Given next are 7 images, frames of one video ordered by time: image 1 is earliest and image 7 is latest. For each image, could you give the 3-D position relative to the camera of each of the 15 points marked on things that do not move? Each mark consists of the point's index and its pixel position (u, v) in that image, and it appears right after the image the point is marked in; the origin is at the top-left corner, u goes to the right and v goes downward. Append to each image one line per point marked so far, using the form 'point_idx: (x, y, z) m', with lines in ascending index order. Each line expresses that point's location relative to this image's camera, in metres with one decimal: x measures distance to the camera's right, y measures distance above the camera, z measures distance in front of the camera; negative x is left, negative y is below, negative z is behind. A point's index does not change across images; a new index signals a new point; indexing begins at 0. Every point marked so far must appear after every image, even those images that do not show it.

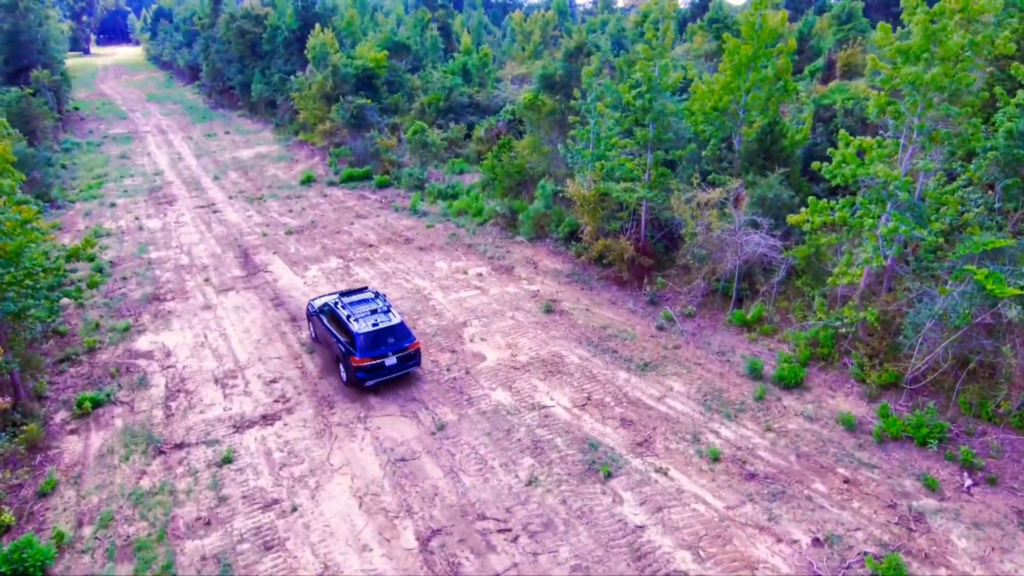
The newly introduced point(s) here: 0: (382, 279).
0: (-3.3, +0.3, +16.3) m
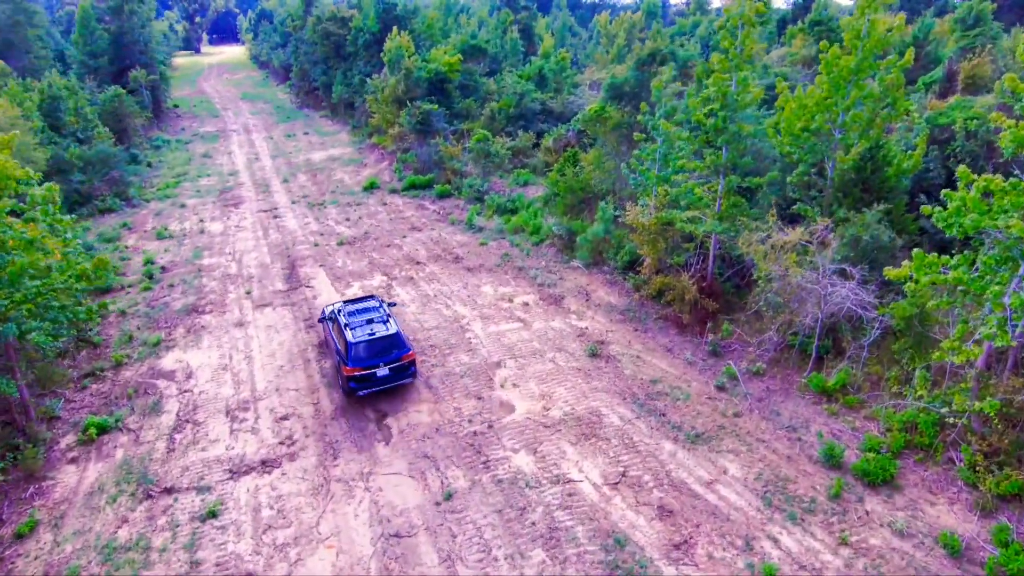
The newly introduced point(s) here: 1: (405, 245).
0: (-2.2, -0.3, +15.3) m
1: (-3.2, +1.3, +19.2) m
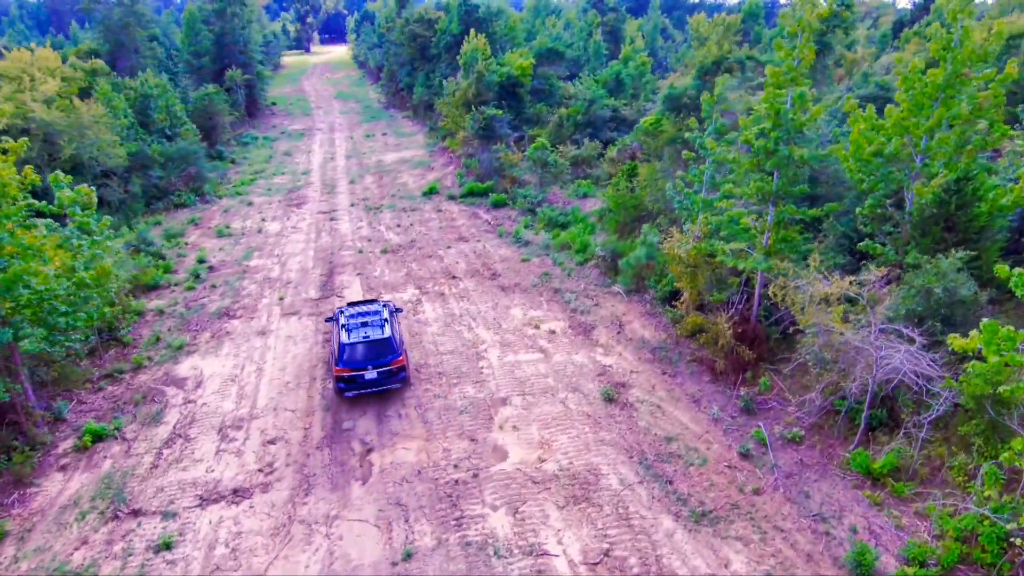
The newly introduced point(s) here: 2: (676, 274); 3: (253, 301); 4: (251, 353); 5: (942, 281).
0: (-1.5, -0.7, +14.5) m
1: (-1.9, +0.9, +18.5) m
2: (+3.1, +0.3, +12.1) m
3: (-6.6, -0.3, +16.3) m
4: (-5.5, -1.4, +13.6) m
5: (+6.0, +0.1, +9.0) m
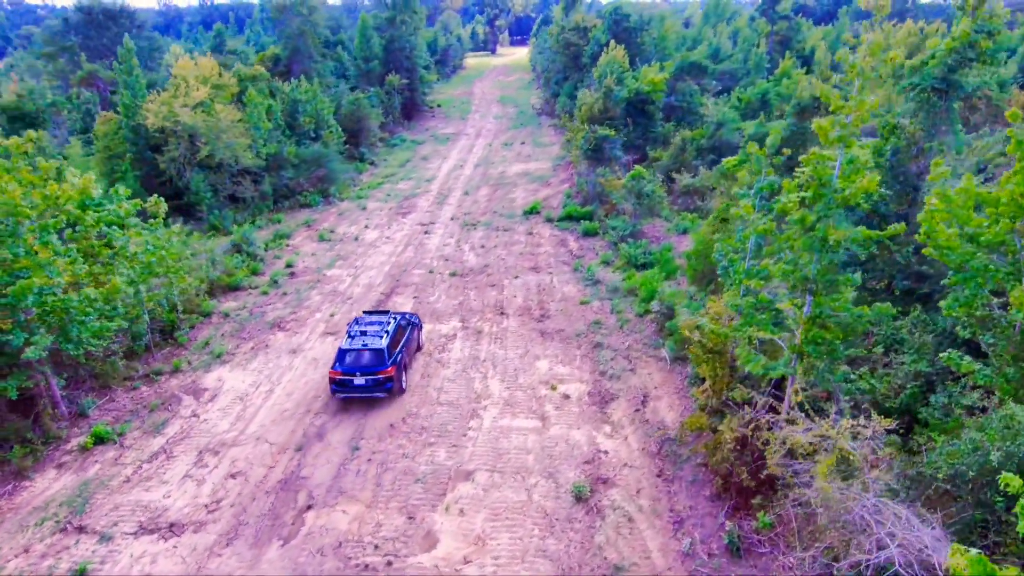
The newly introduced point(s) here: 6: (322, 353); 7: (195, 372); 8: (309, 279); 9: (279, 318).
0: (-1.0, -1.6, +13.7) m
1: (-0.1, 0.0, +17.6) m
2: (+3.0, -1.1, +10.2) m
3: (-5.3, -0.7, +16.7) m
4: (-5.1, -1.8, +13.9) m
5: (+4.9, -1.5, +6.3) m
6: (-4.3, -1.5, +14.6) m
7: (-6.9, -1.8, +13.8) m
8: (-6.1, +0.3, +19.3) m
9: (-6.0, -0.8, +16.6) m
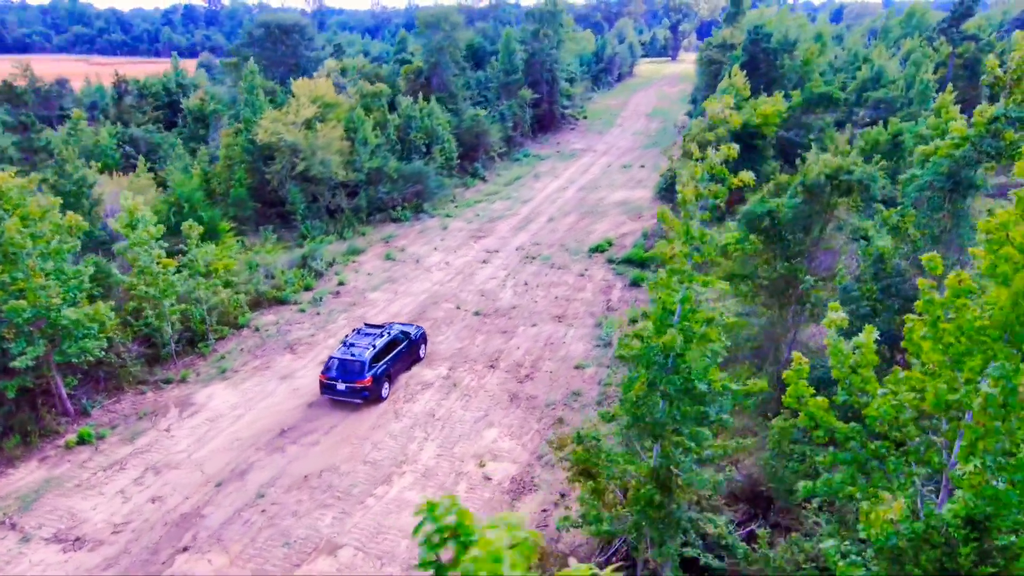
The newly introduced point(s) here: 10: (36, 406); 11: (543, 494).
0: (-1.9, -2.7, +13.5) m
1: (+0.1, -1.3, +17.0) m
2: (+1.0, -2.6, +9.1) m
3: (-5.2, -1.4, +17.6) m
4: (-5.8, -2.5, +14.8) m
5: (+1.8, -3.2, +4.9) m
6: (-4.8, -2.2, +15.2) m
7: (-7.5, -2.3, +15.2) m
8: (-5.1, -0.4, +20.2) m
9: (-5.9, -1.4, +17.6) m
10: (-10.0, -2.5, +13.4) m
11: (+0.5, -3.5, +11.0) m
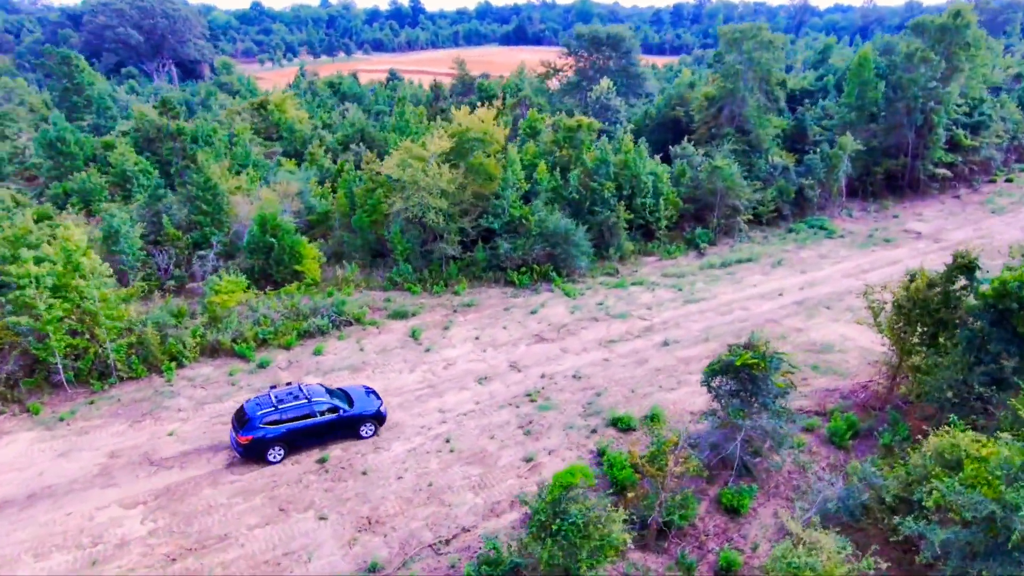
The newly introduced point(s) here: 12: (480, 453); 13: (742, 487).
0: (-8.4, -5.0, +10.5) m
1: (-4.4, -4.5, +12.0) m
2: (-8.9, -5.2, +5.3) m
3: (-8.1, -3.2, +15.6) m
4: (-10.6, -3.8, +13.9) m
5: (-11.0, -5.7, +1.5) m
6: (-9.5, -3.9, +13.7) m
7: (-11.5, -3.2, +15.3) m
8: (-6.2, -2.5, +17.6) m
9: (-8.6, -3.0, +16.1) m
10: (-14.5, -2.6, +15.4) m
11: (-8.3, -6.1, +7.2) m
12: (-0.7, -3.7, +14.1) m
13: (+4.3, -3.8, +12.1) m
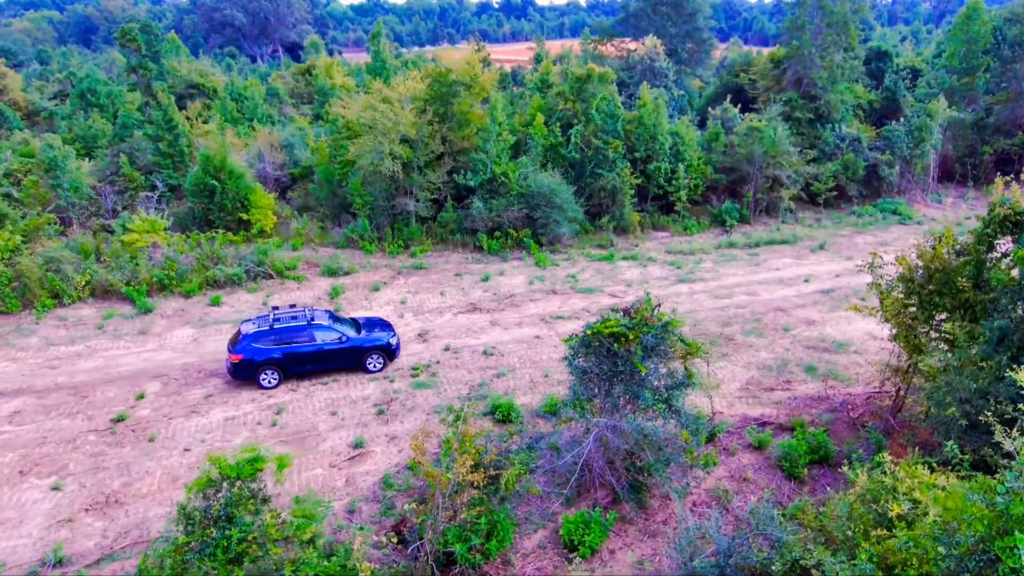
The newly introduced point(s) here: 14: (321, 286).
0: (-11.8, -3.3, +8.7) m
1: (-7.5, -3.0, +9.5) m
2: (-13.1, -3.5, +3.6) m
3: (-10.5, -1.5, +13.6) m
4: (-13.3, -1.9, +12.4) m
5: (-15.8, -3.7, +0.2) m
6: (-12.3, -2.1, +11.9) m
7: (-14.0, -1.3, +13.8) m
8: (-8.3, -0.9, +15.2) m
9: (-10.9, -1.3, +14.2) m
10: (-16.8, -0.5, +14.4) m
11: (-12.3, -4.4, +5.3) m
12: (-3.5, -2.5, +11.0) m
13: (+1.1, -2.9, +8.2) m
14: (-5.3, 0.0, +17.6) m
